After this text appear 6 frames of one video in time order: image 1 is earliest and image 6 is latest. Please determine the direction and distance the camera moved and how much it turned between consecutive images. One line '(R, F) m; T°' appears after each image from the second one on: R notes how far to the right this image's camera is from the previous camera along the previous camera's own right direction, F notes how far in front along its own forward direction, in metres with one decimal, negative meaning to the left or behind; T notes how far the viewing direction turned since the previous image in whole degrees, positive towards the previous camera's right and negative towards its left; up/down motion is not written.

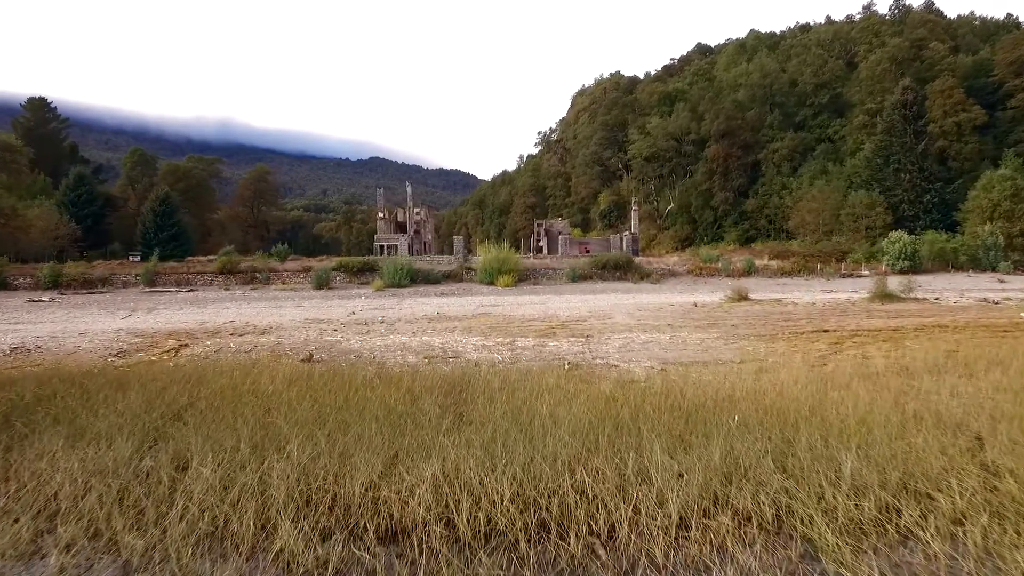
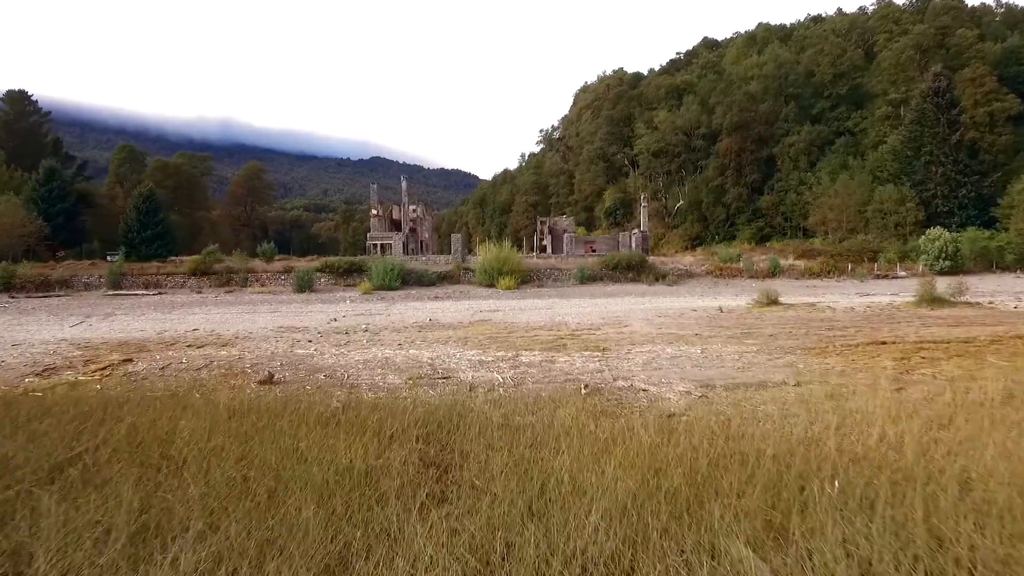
(0.0, +1.8) m; 0°
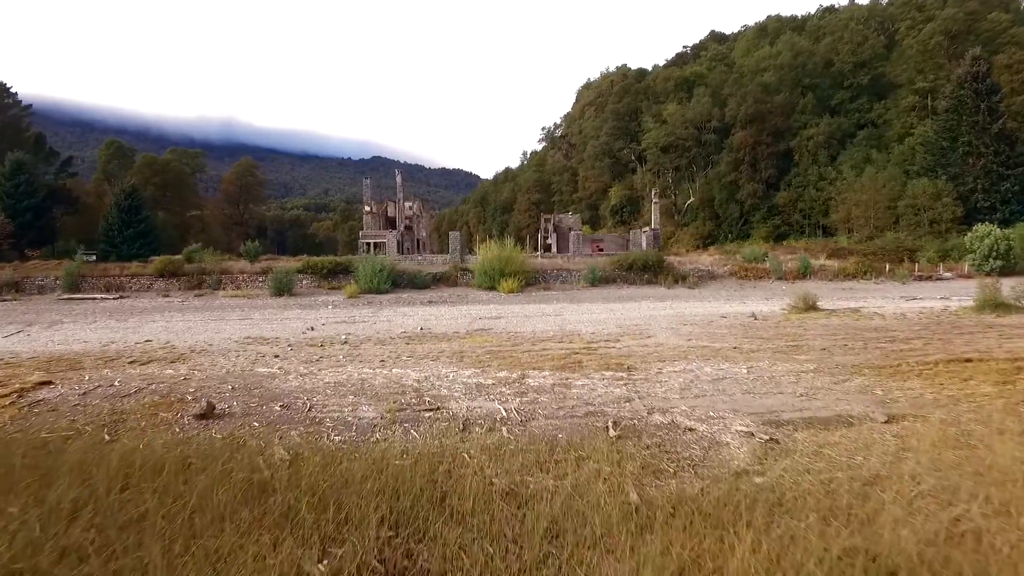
(0.0, +1.8) m; 0°
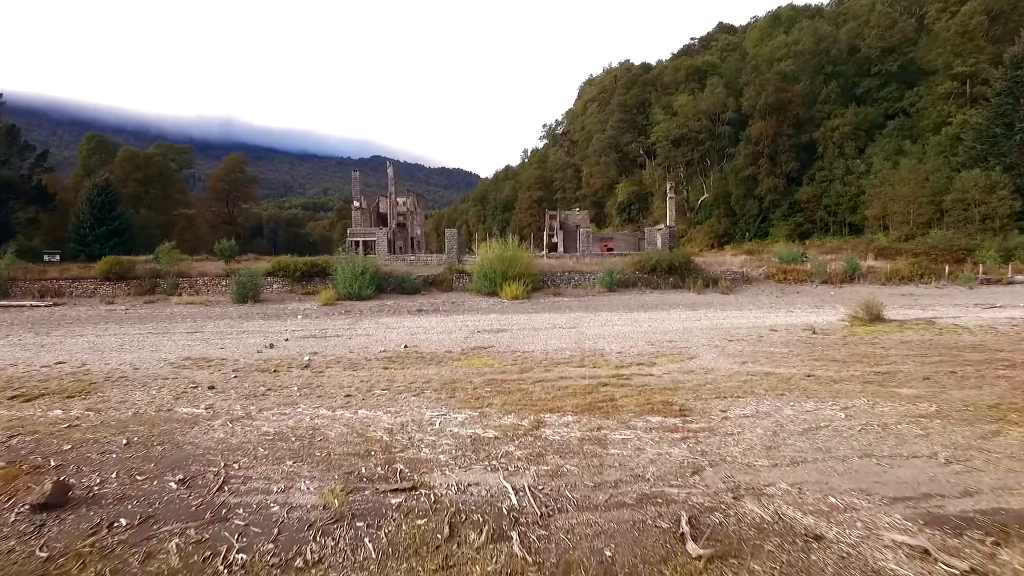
(-0.1, +2.3) m; 0°
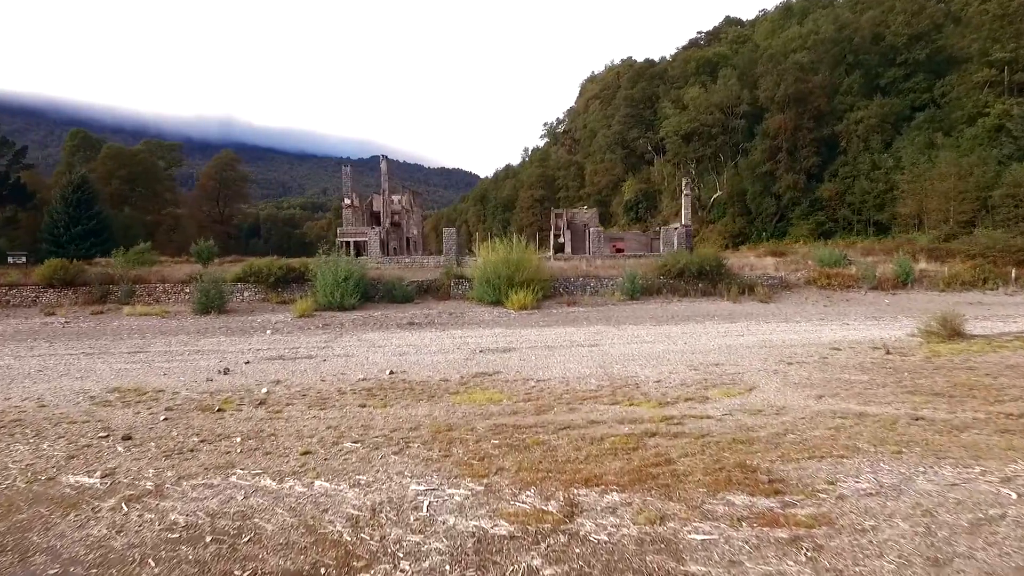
(-0.1, +1.9) m; 0°
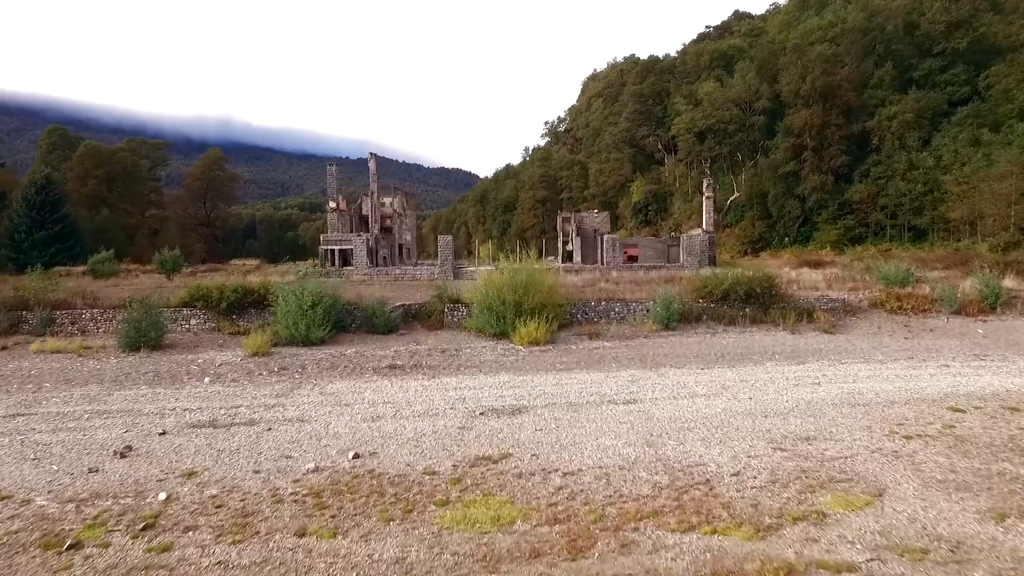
(-0.1, +2.4) m; 0°
